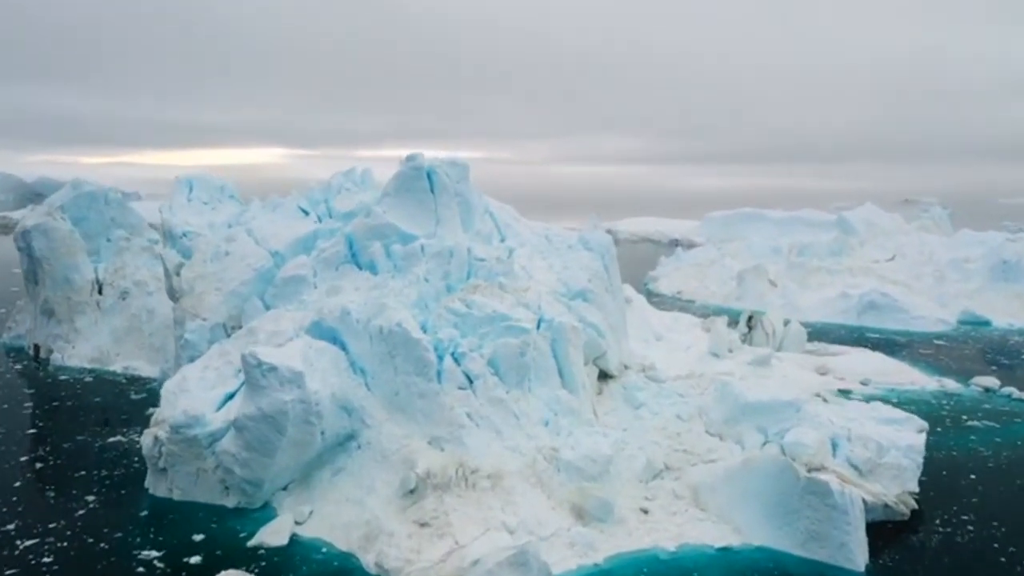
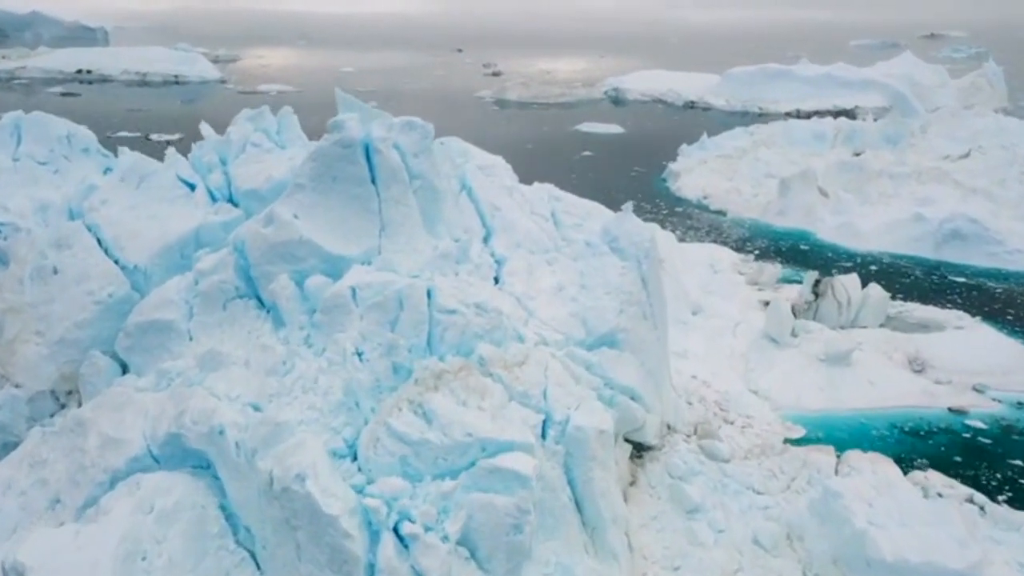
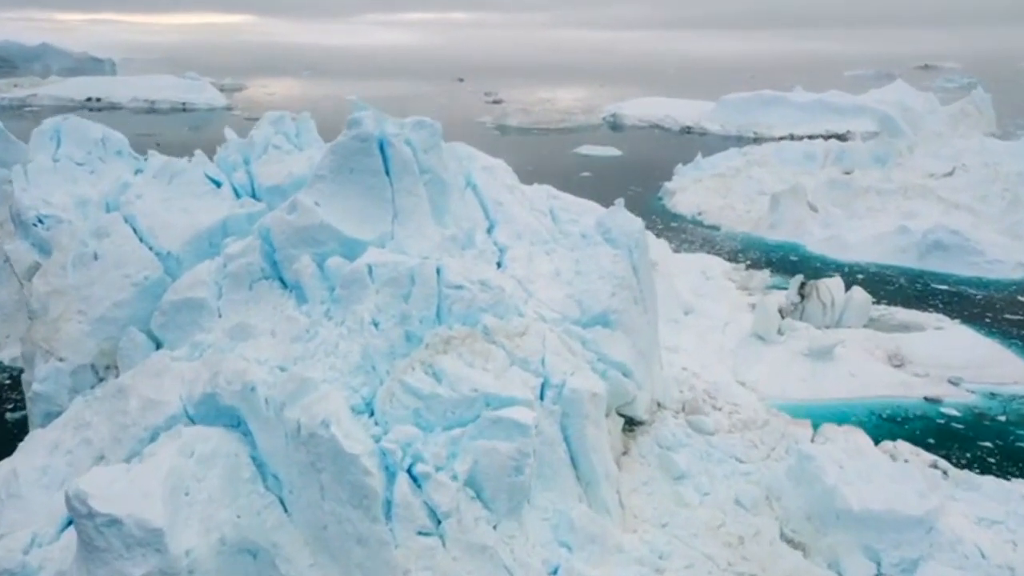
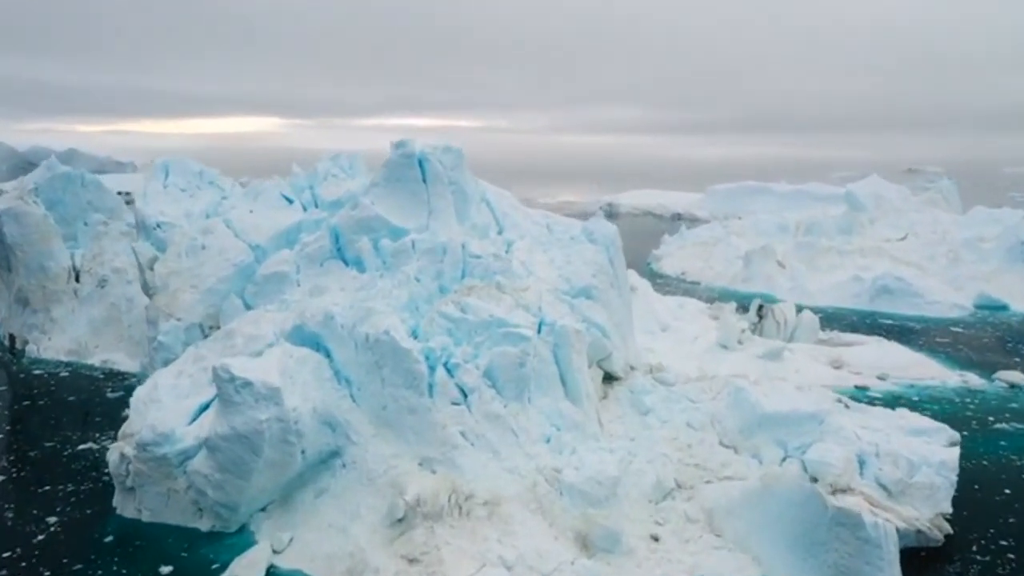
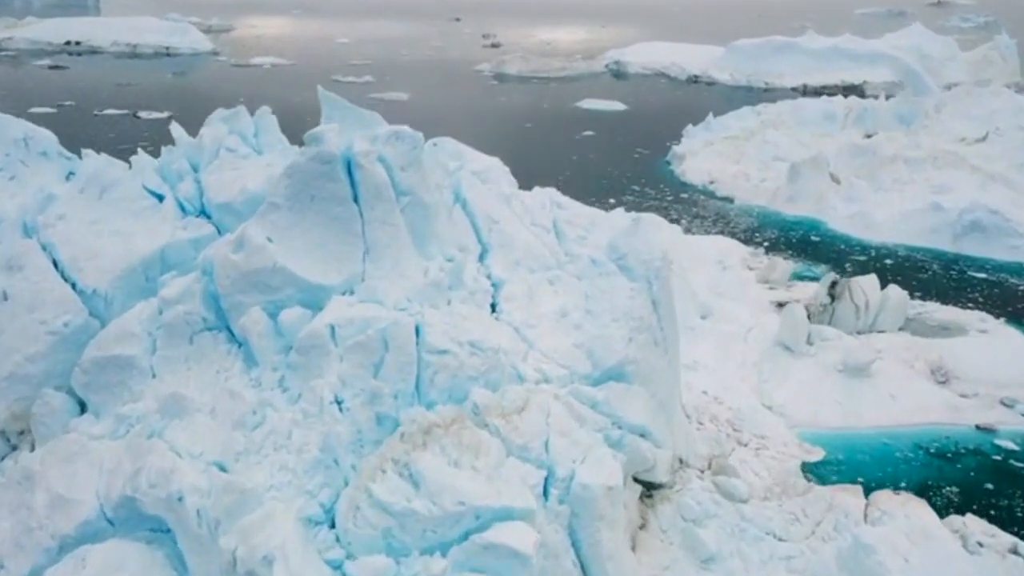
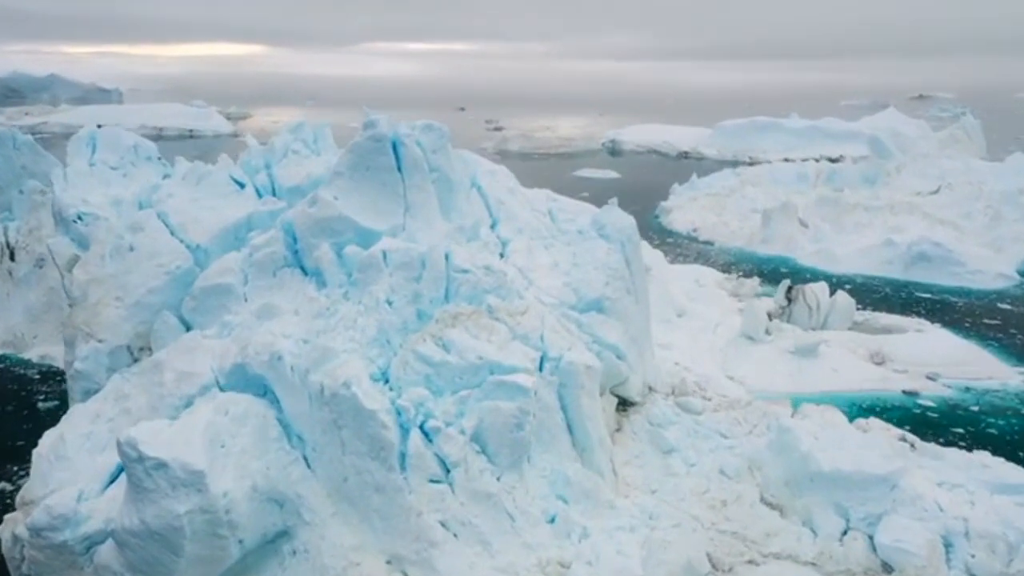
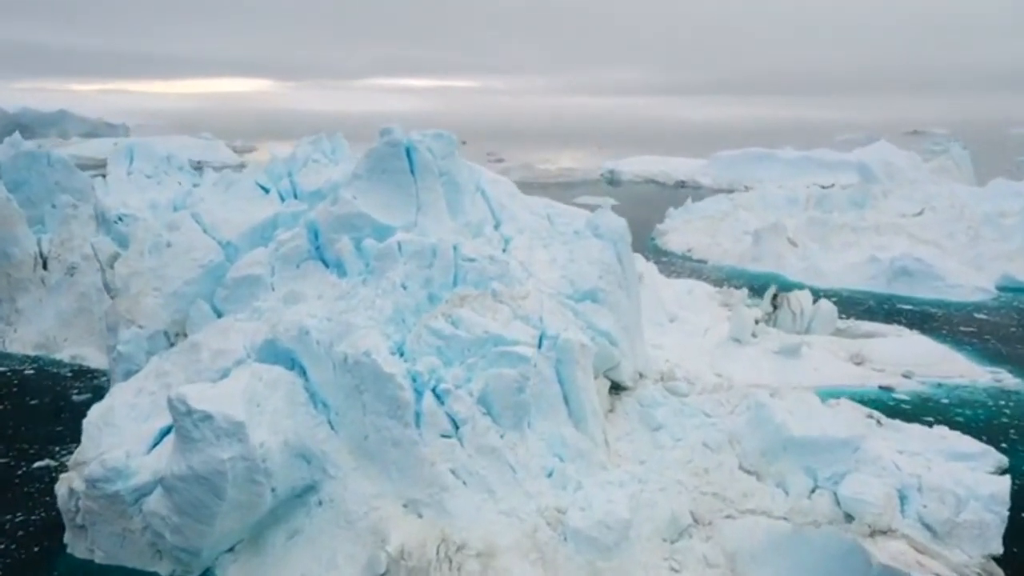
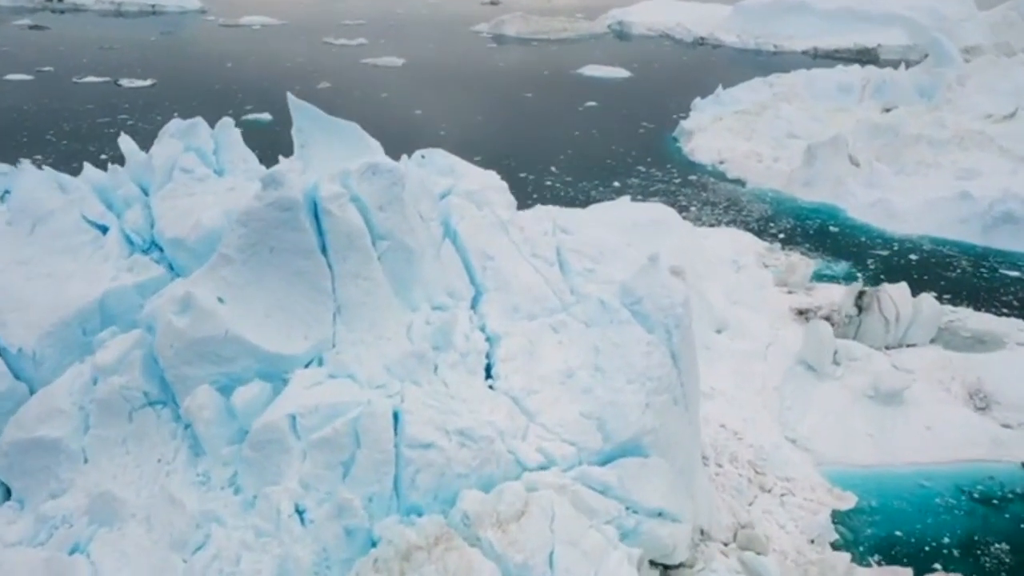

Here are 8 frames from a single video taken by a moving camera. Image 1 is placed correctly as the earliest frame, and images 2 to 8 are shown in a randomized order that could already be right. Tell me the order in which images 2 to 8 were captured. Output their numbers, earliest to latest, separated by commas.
4, 7, 6, 3, 2, 5, 8
